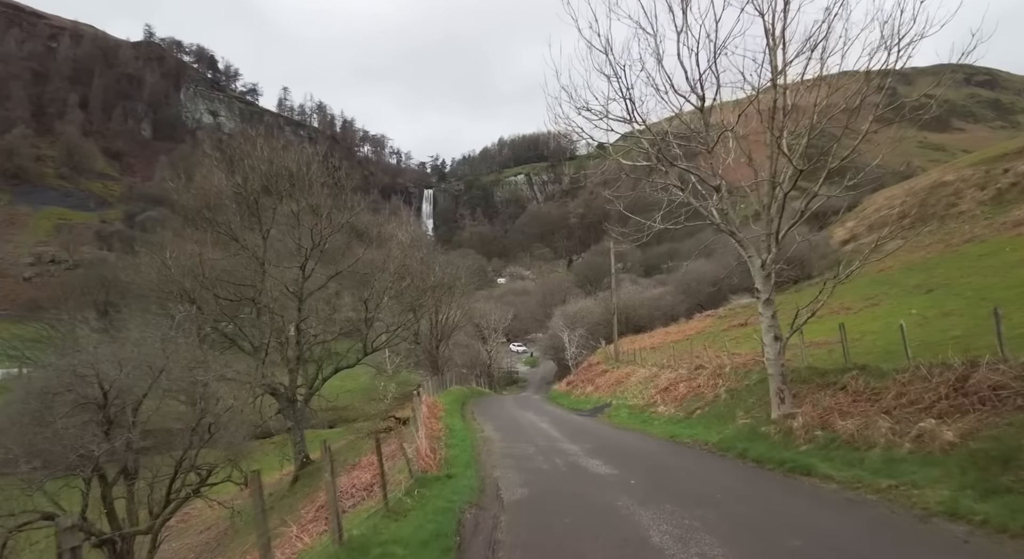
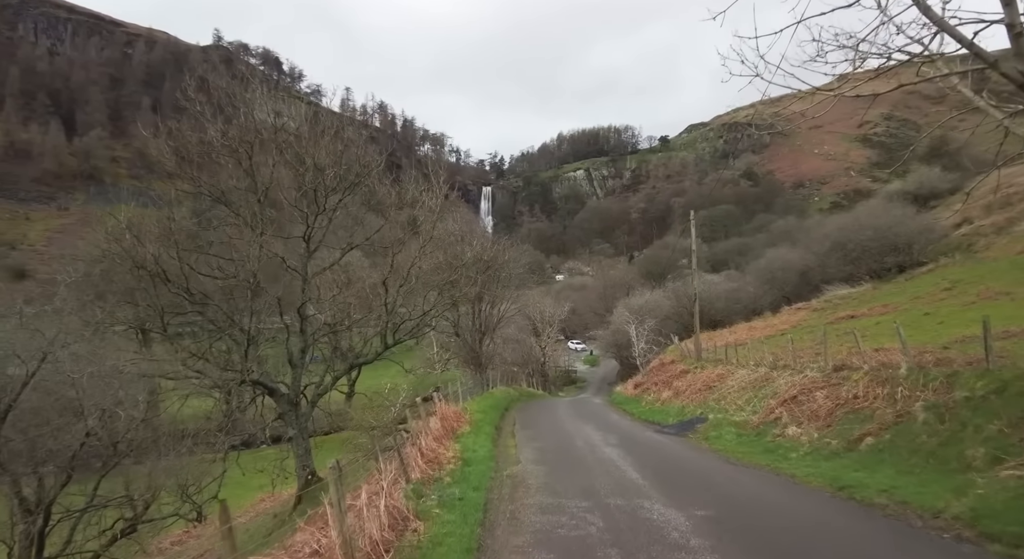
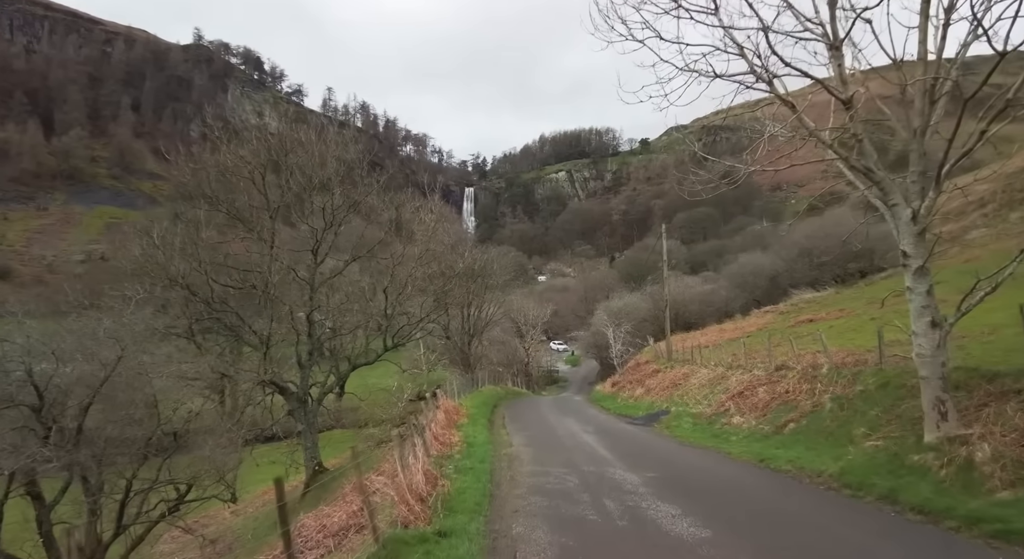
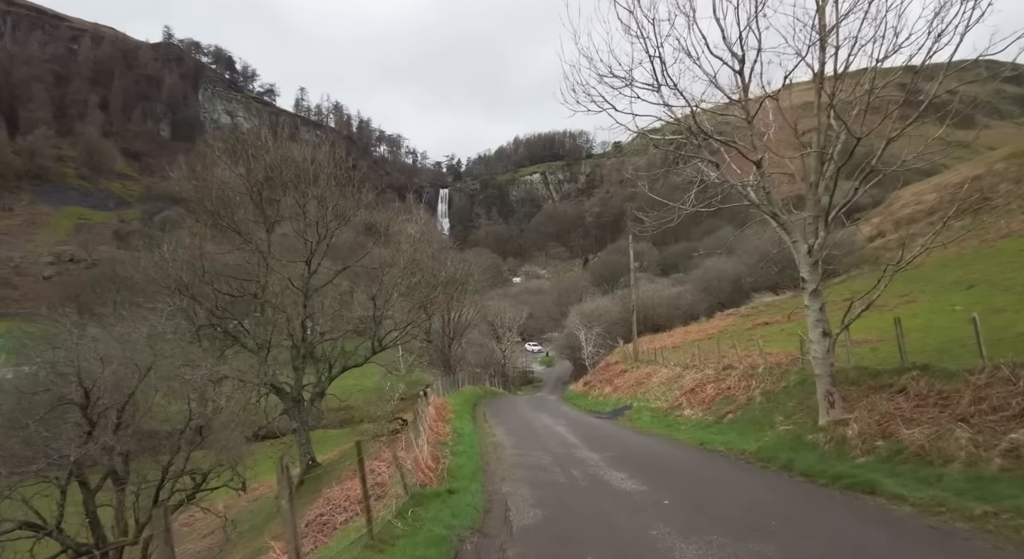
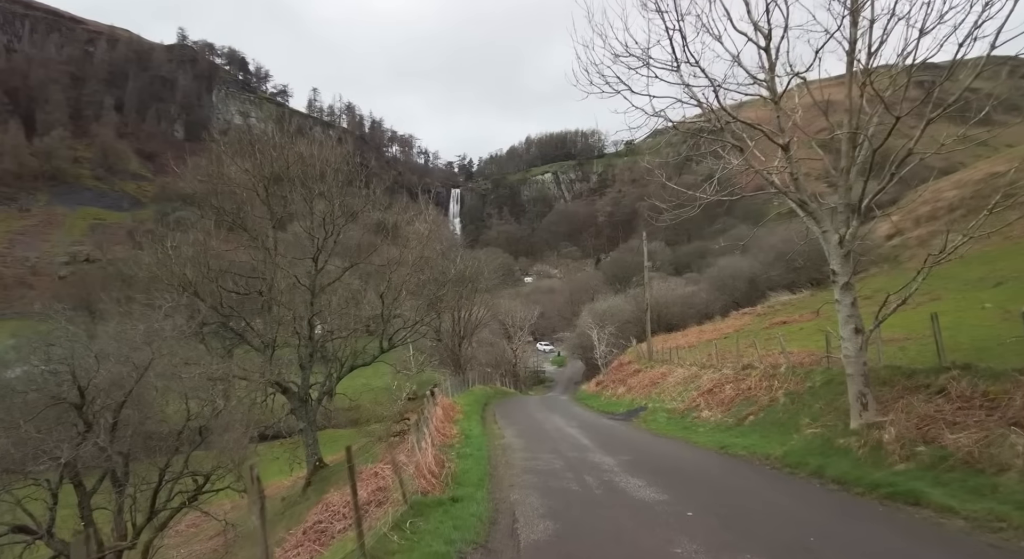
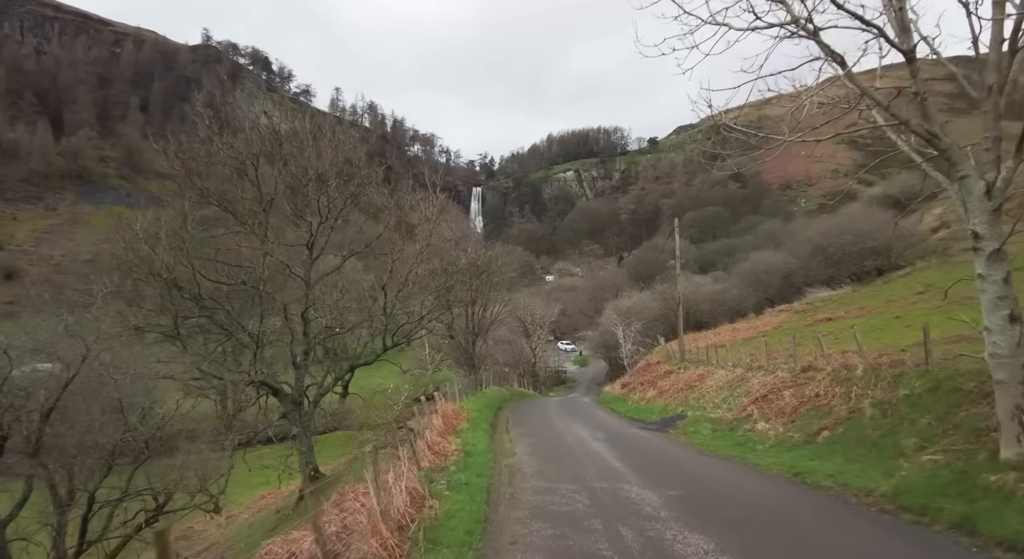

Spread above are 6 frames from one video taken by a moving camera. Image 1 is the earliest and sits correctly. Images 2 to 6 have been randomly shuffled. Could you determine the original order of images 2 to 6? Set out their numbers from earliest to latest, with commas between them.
4, 5, 3, 6, 2
